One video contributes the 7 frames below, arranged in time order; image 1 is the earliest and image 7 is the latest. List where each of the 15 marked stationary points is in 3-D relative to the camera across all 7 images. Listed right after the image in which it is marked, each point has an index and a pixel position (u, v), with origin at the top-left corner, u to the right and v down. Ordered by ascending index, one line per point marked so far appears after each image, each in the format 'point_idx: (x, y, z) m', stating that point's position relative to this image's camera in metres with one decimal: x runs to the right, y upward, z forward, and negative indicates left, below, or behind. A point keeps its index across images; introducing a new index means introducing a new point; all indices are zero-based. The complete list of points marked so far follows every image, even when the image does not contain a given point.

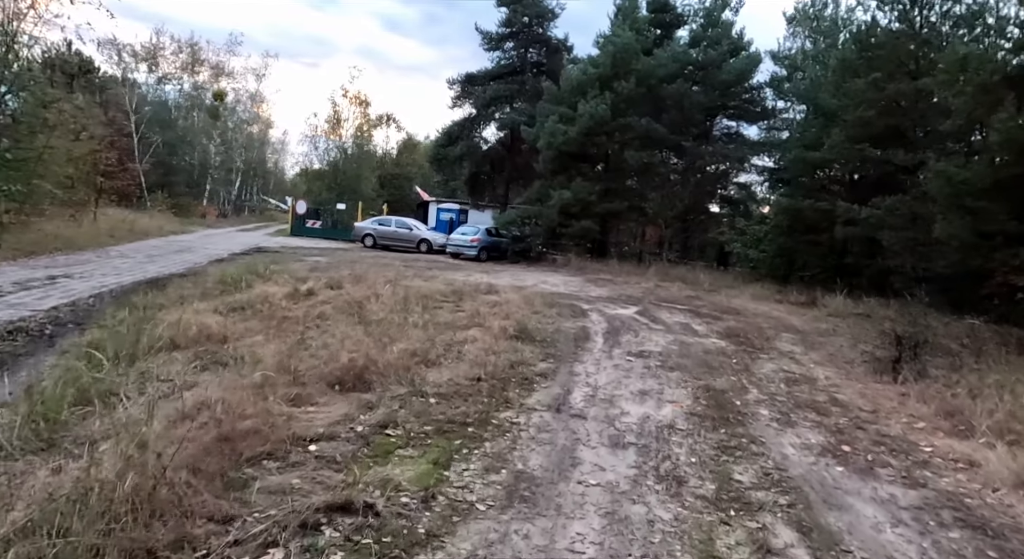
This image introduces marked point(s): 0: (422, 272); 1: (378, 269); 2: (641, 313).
0: (-2.6, +0.2, +19.0) m
1: (-3.5, +0.3, +17.6) m
2: (+2.6, -0.7, +13.3) m
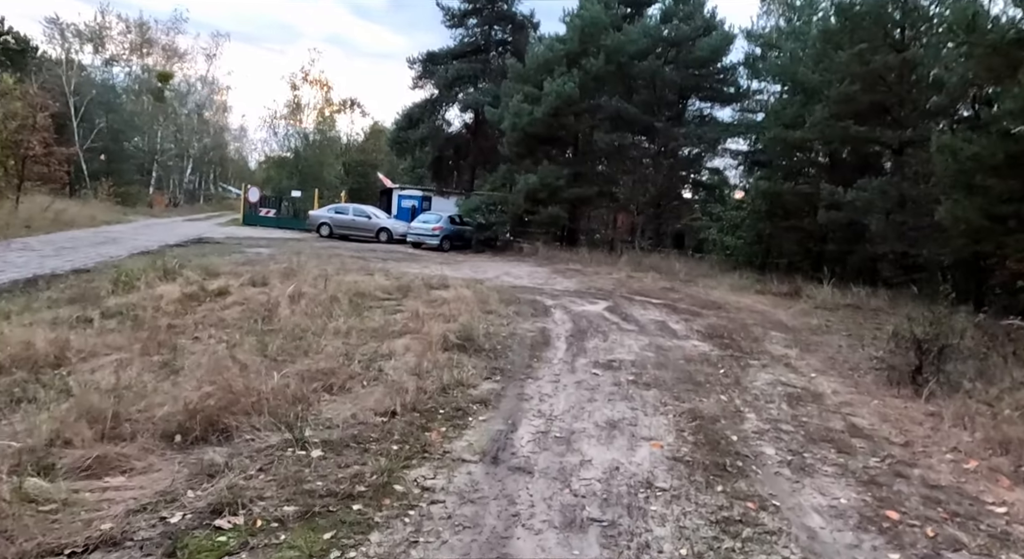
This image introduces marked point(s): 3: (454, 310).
0: (-3.6, +0.4, +17.2) m
1: (-4.5, +0.4, +15.8) m
2: (+1.7, -0.5, +11.8) m
3: (-0.8, -0.5, +9.3) m
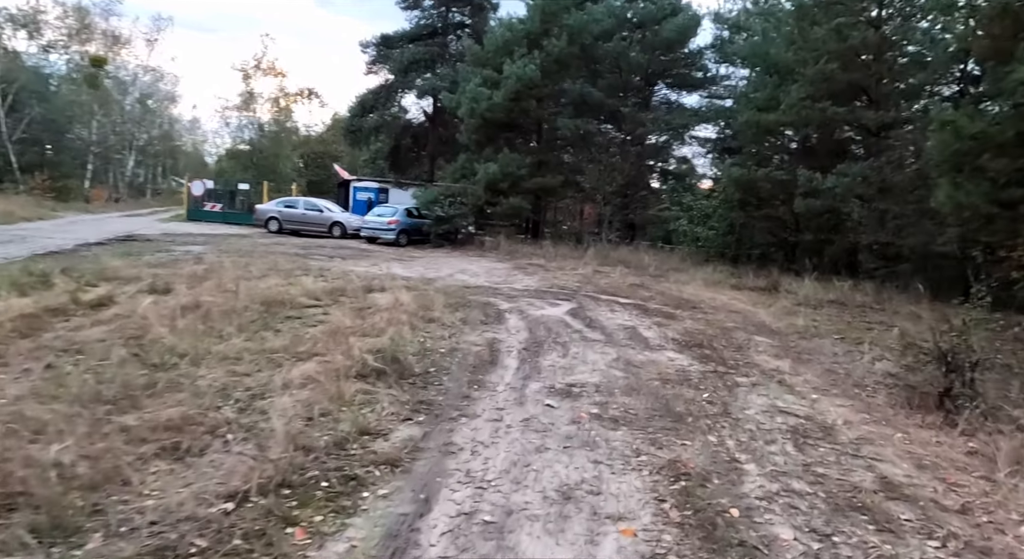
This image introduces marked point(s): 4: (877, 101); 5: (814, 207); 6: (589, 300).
0: (-4.7, +0.4, +15.6) m
1: (-5.5, +0.4, +14.1) m
2: (+1.0, -0.5, +10.4) m
3: (-1.5, -0.5, +7.8) m
4: (+9.1, +4.4, +16.6) m
5: (+7.3, +1.8, +16.2) m
6: (+1.4, -0.4, +11.9) m
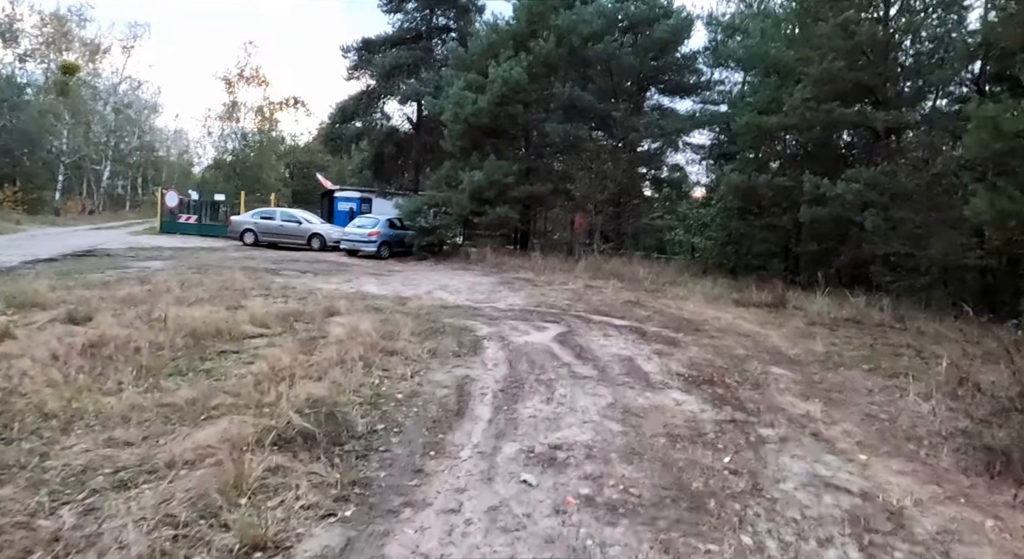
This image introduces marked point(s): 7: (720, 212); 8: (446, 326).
0: (-5.0, 0.0, +14.2) m
1: (-5.8, 0.0, +12.8) m
2: (+0.7, -0.8, +9.1) m
3: (-1.7, -0.8, +6.5) m
4: (+8.7, +4.1, +15.5) m
5: (+6.9, +1.4, +15.0) m
6: (+1.1, -0.7, +10.7) m
7: (+5.9, +1.9, +18.9) m
8: (-0.9, -0.7, +9.4) m
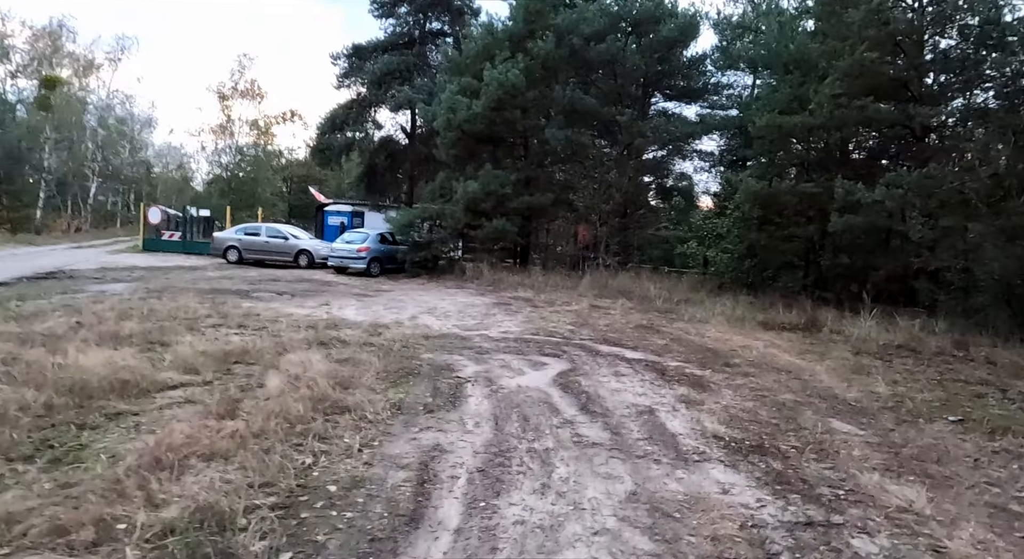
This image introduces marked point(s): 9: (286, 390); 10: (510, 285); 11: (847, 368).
0: (-5.1, -0.5, +12.6) m
1: (-5.9, -0.5, +11.1) m
2: (+0.6, -1.1, +7.4) m
3: (-1.9, -1.1, +4.9) m
4: (+8.6, +3.8, +13.8) m
5: (+6.8, +1.1, +13.3) m
6: (+1.0, -1.0, +9.0) m
7: (+5.8, +1.5, +17.2) m
8: (-1.0, -1.0, +7.7) m
9: (-2.0, -1.0, +6.0) m
10: (-0.1, -0.1, +19.1) m
11: (+4.3, -1.1, +8.5) m
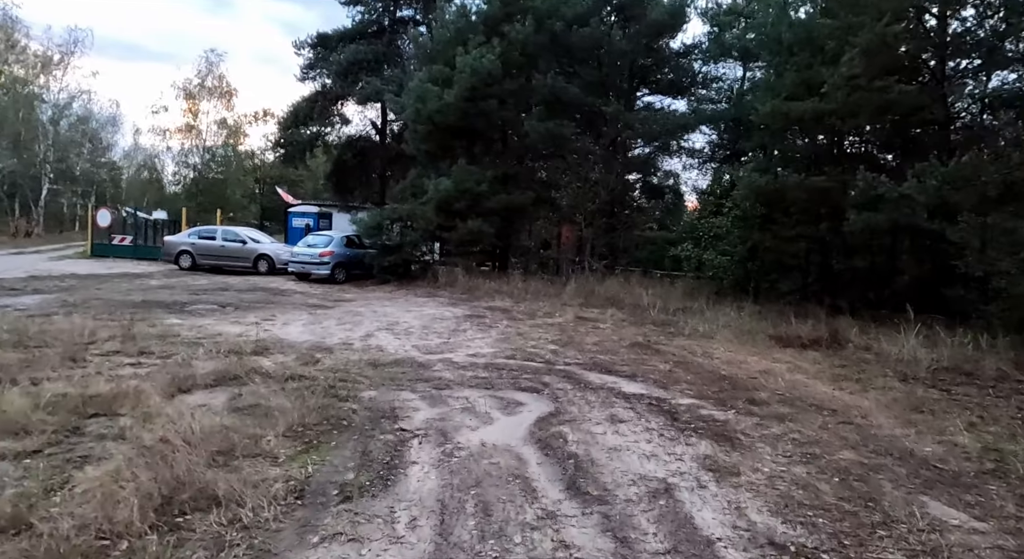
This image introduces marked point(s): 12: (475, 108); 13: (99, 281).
0: (-5.5, -0.7, +10.6) m
1: (-6.3, -0.7, +9.1) m
2: (+0.3, -1.3, +5.6) m
3: (-2.1, -1.2, +2.9) m
4: (+8.1, +3.7, +12.1) m
5: (+6.4, +1.0, +11.6) m
6: (+0.6, -1.1, +7.1) m
7: (+5.2, +1.4, +15.5) m
8: (-1.4, -1.2, +5.8) m
9: (-2.3, -1.1, +4.0) m
10: (-0.7, -0.3, +17.2) m
11: (+3.9, -1.2, +6.7) m
12: (-1.1, +5.1, +19.7) m
13: (-11.2, -0.1, +18.1) m
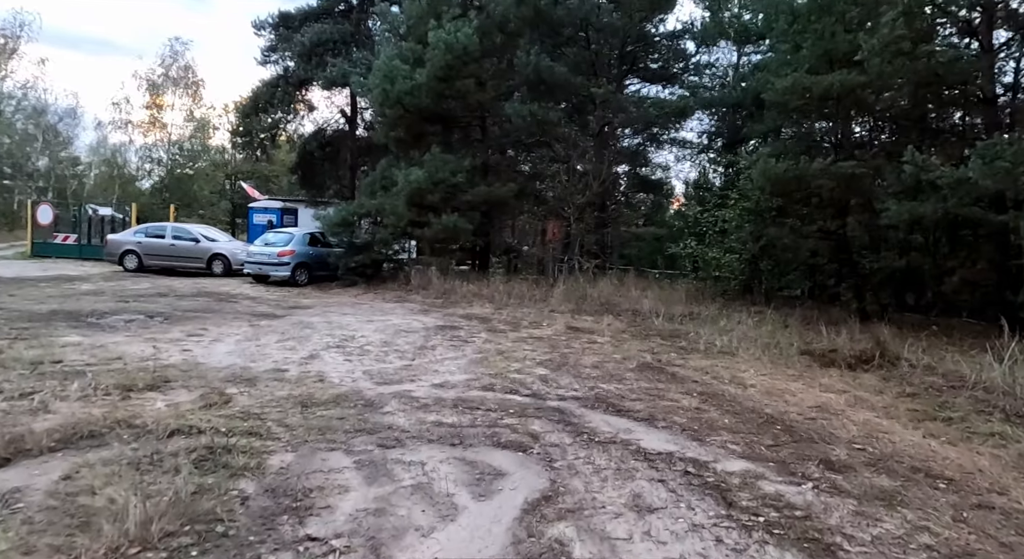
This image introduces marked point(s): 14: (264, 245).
0: (-5.8, -0.8, +8.4) m
1: (-6.5, -0.8, +6.9) m
2: (+0.1, -1.4, +3.5) m
3: (-2.2, -1.4, +0.8) m
4: (+7.8, +3.7, +10.3) m
5: (+6.1, +0.9, +9.7) m
6: (+0.4, -1.2, +5.1) m
7: (+4.8, +1.3, +13.5) m
8: (-1.5, -1.3, +3.7) m
9: (-2.4, -1.3, +1.9) m
10: (-1.1, -0.4, +15.1) m
11: (+3.7, -1.3, +4.7) m
12: (-1.6, +5.0, +17.6) m
13: (-11.6, -0.2, +15.8) m
14: (-7.2, +1.0, +19.5) m
